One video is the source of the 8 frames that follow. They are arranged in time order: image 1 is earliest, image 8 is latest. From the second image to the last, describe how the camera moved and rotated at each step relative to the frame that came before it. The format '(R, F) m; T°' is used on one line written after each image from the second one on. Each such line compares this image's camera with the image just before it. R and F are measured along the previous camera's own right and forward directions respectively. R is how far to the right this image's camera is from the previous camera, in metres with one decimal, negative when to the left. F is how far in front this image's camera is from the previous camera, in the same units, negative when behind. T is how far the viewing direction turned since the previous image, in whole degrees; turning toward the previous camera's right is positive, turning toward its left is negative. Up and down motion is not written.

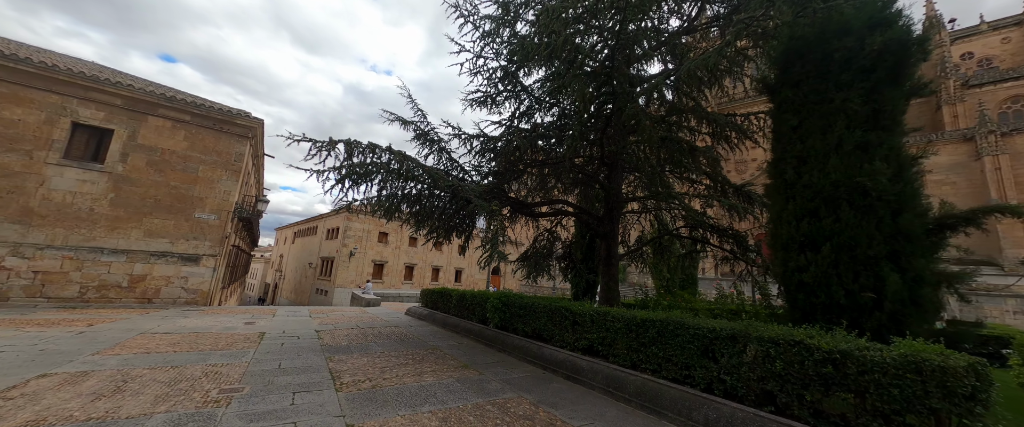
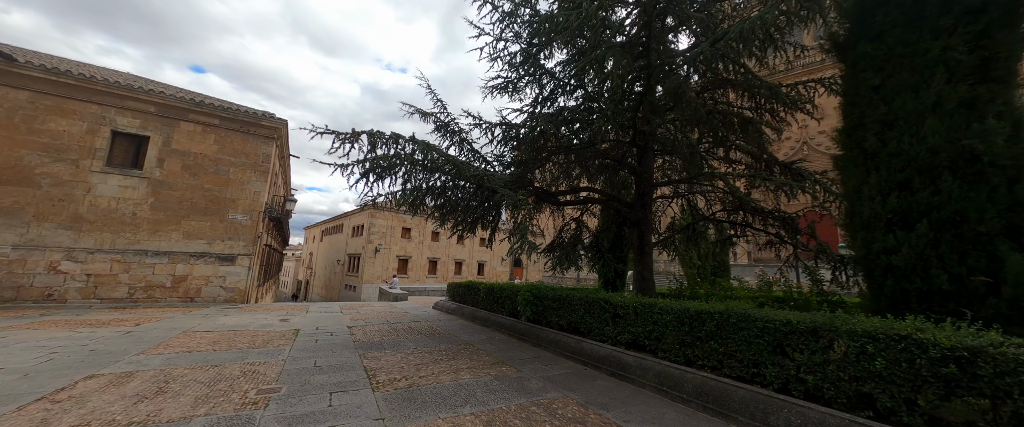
(-0.2, +0.3) m; -3°
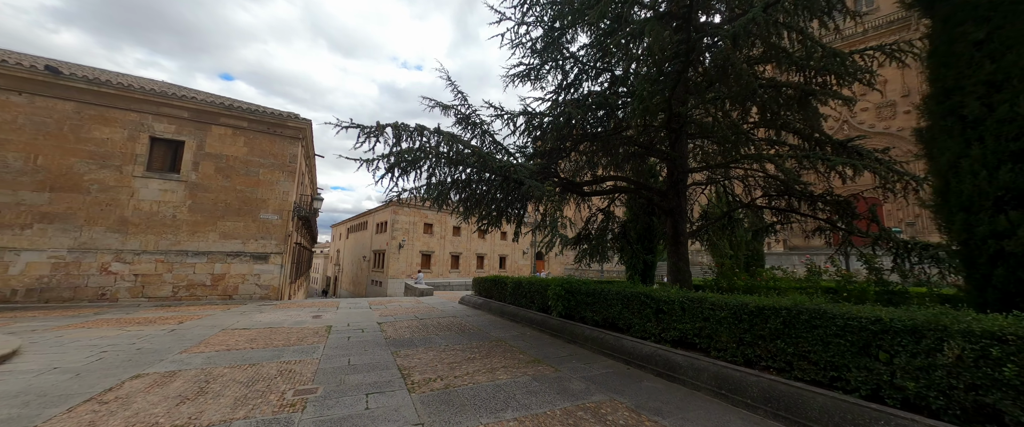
(-0.2, +0.2) m; -3°
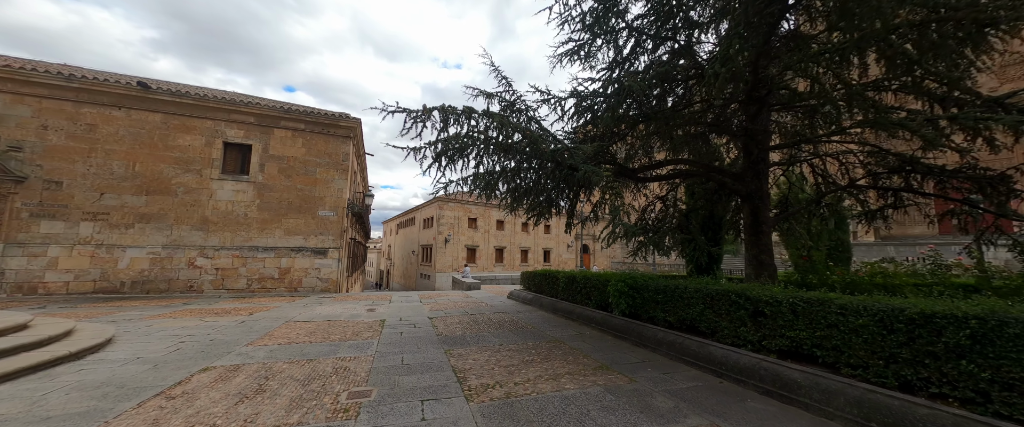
(-0.2, +0.5) m; -7°
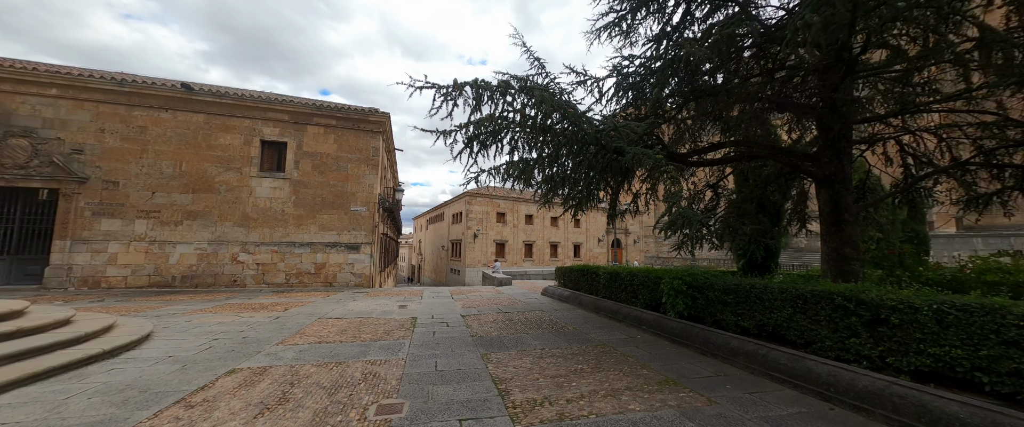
(-0.2, +0.5) m; -5°
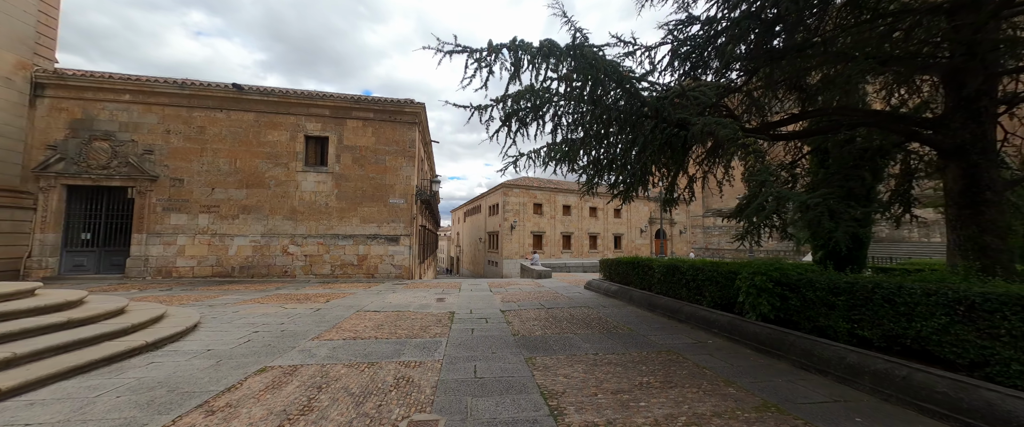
(-0.1, +0.5) m; -7°
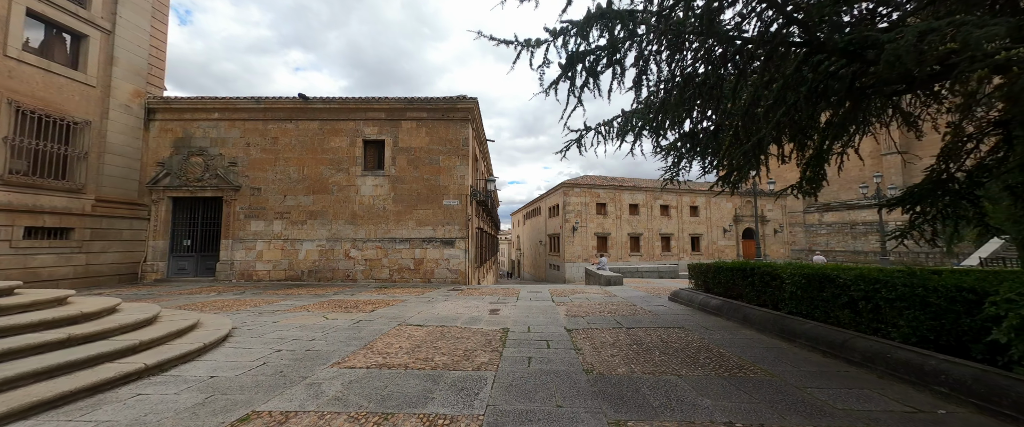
(-0.1, +1.2) m; -11°
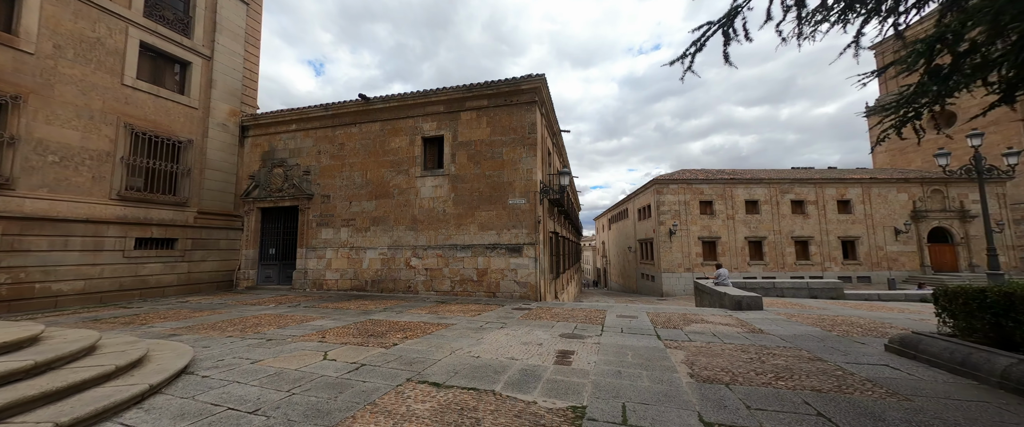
(+0.1, +2.1) m; -15°
